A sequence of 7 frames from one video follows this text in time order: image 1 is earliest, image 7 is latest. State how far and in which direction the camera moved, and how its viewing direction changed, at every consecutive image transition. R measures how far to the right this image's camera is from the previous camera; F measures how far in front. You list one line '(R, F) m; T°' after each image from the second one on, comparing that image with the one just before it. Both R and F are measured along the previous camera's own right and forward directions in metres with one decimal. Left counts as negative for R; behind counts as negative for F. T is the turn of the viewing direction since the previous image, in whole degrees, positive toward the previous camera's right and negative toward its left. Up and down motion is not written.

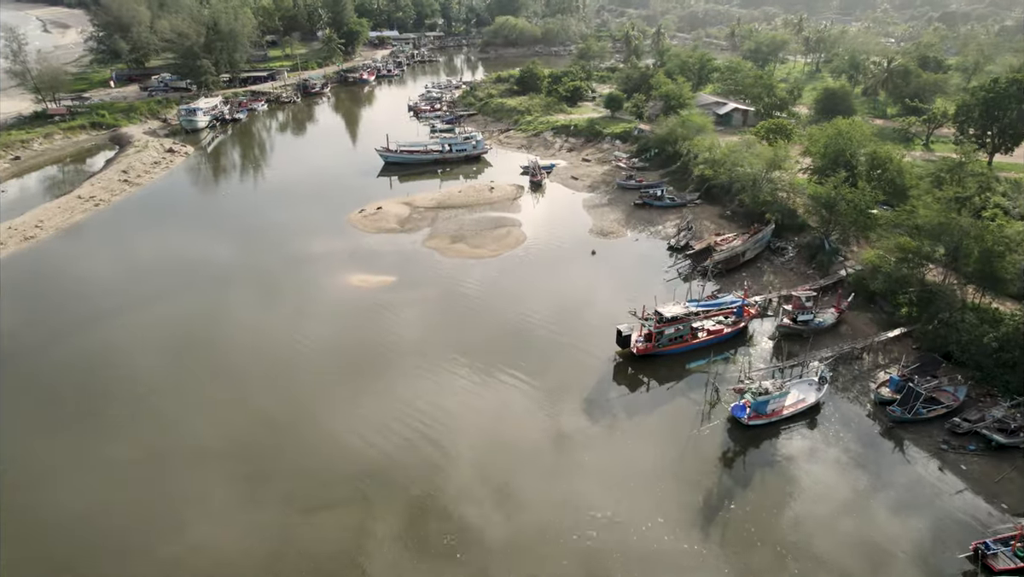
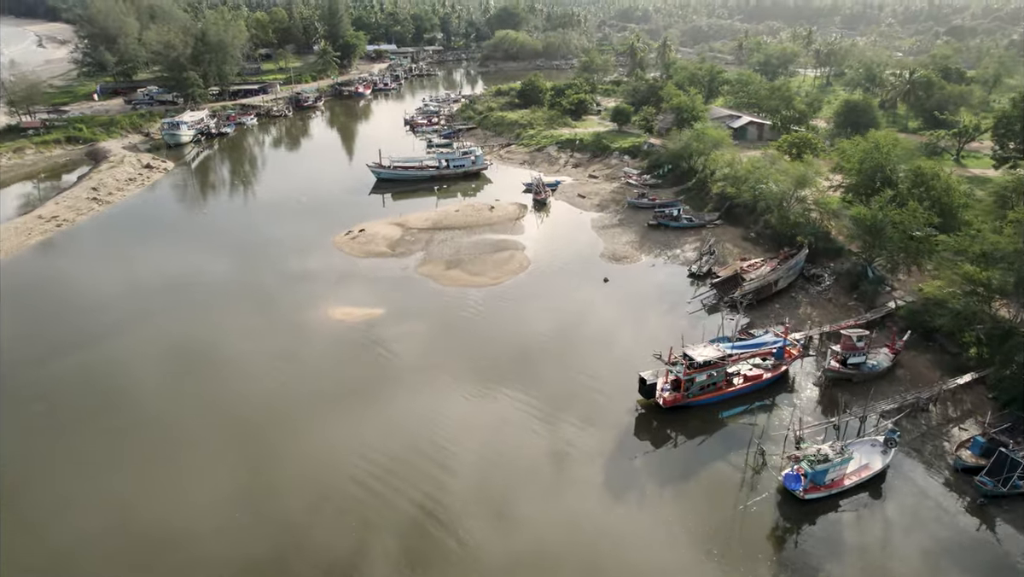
(-0.2, +4.6) m; 0°
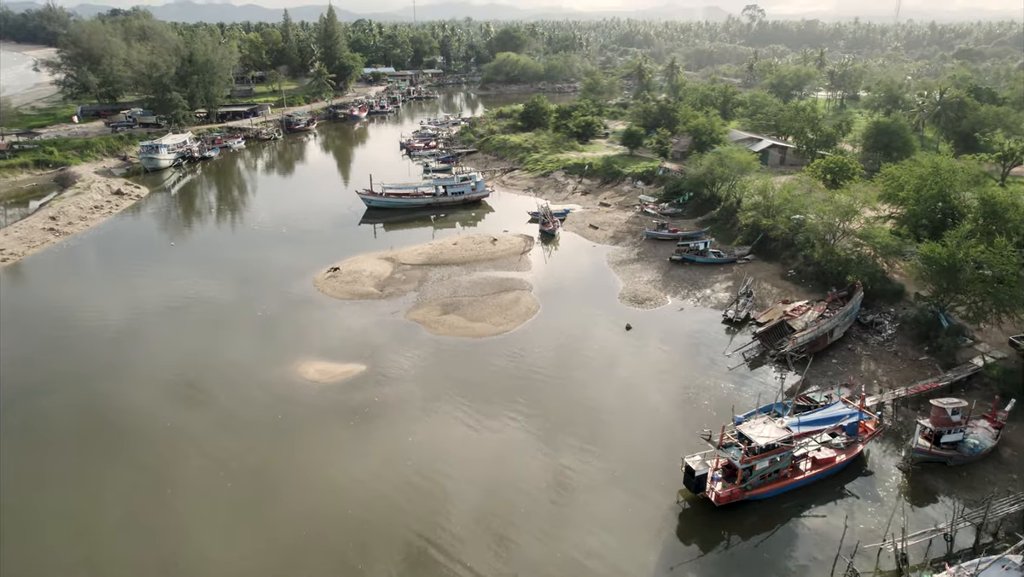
(-0.3, +5.5) m; 0°
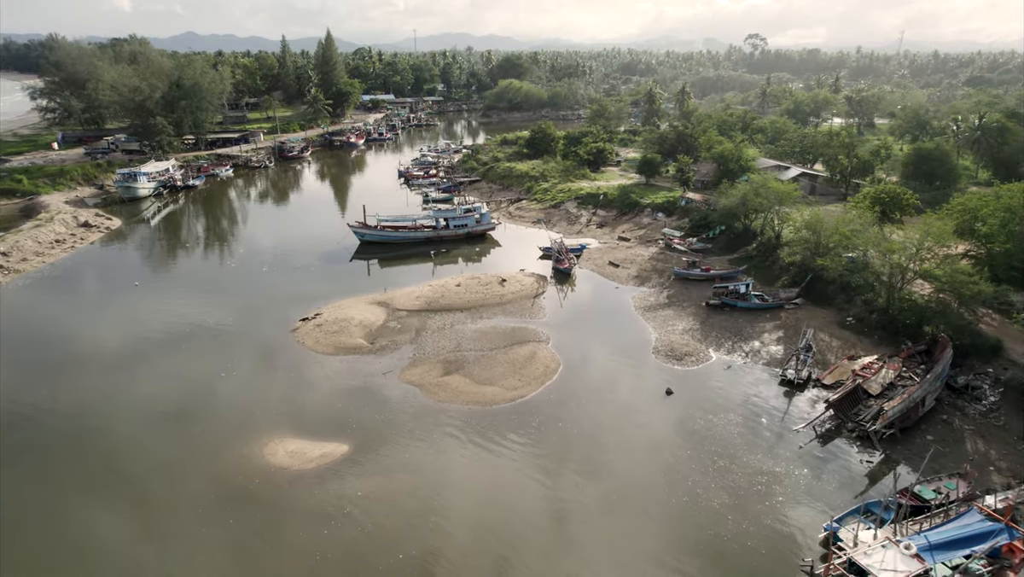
(-0.7, +5.6) m; 0°
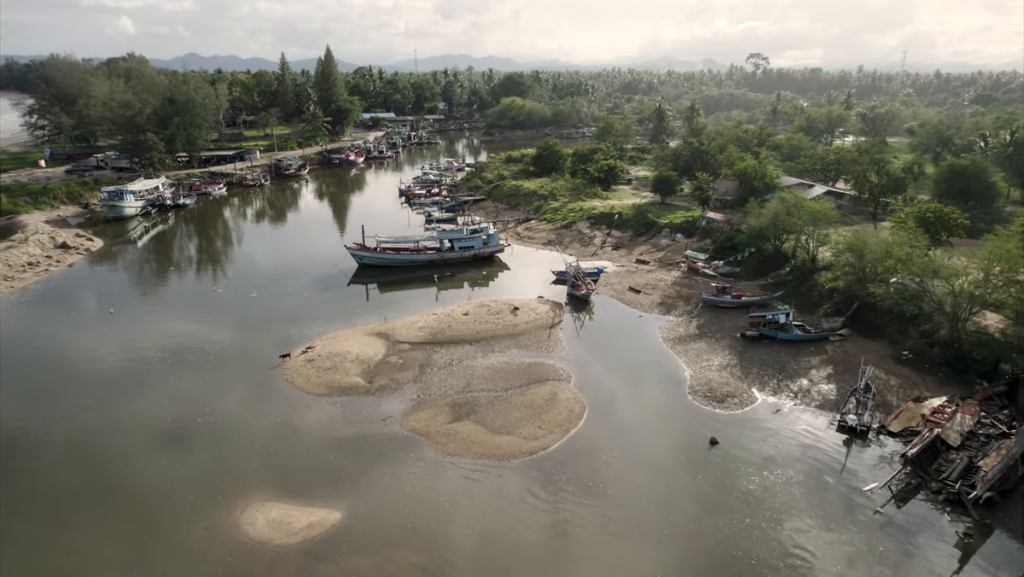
(-0.7, +3.6) m; 0°
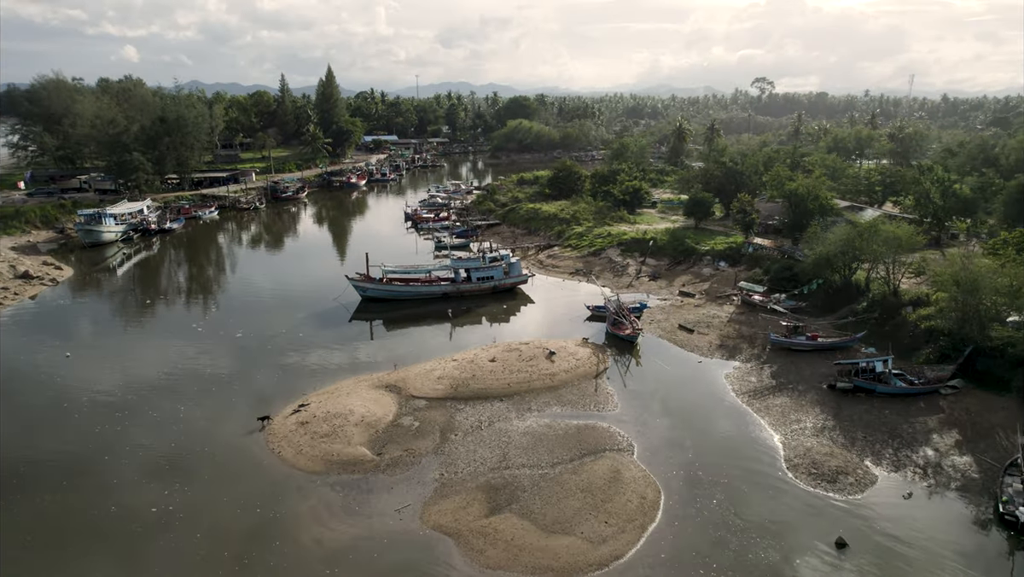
(-1.6, +5.8) m; 0°
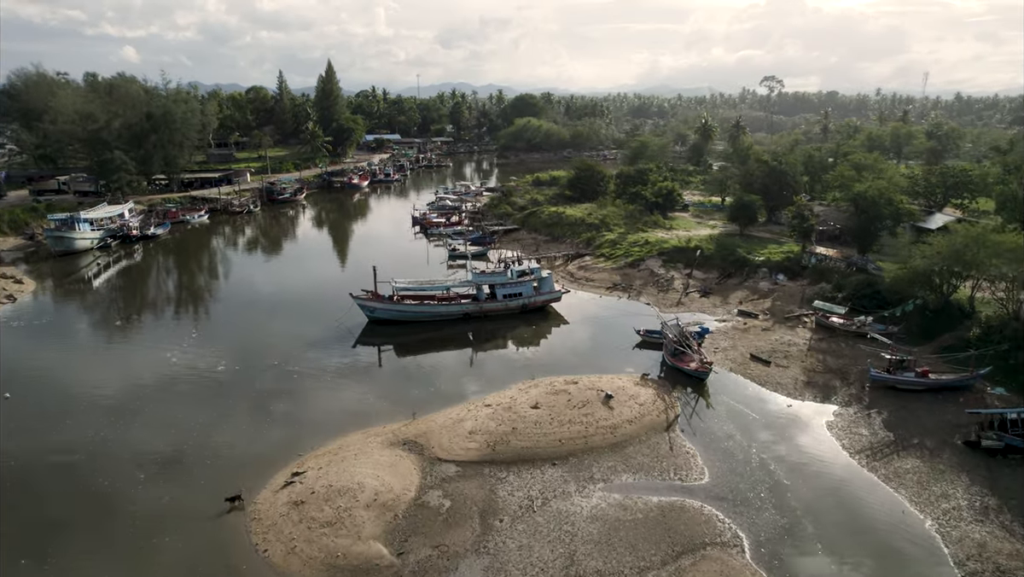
(-1.7, +5.8) m; 0°
